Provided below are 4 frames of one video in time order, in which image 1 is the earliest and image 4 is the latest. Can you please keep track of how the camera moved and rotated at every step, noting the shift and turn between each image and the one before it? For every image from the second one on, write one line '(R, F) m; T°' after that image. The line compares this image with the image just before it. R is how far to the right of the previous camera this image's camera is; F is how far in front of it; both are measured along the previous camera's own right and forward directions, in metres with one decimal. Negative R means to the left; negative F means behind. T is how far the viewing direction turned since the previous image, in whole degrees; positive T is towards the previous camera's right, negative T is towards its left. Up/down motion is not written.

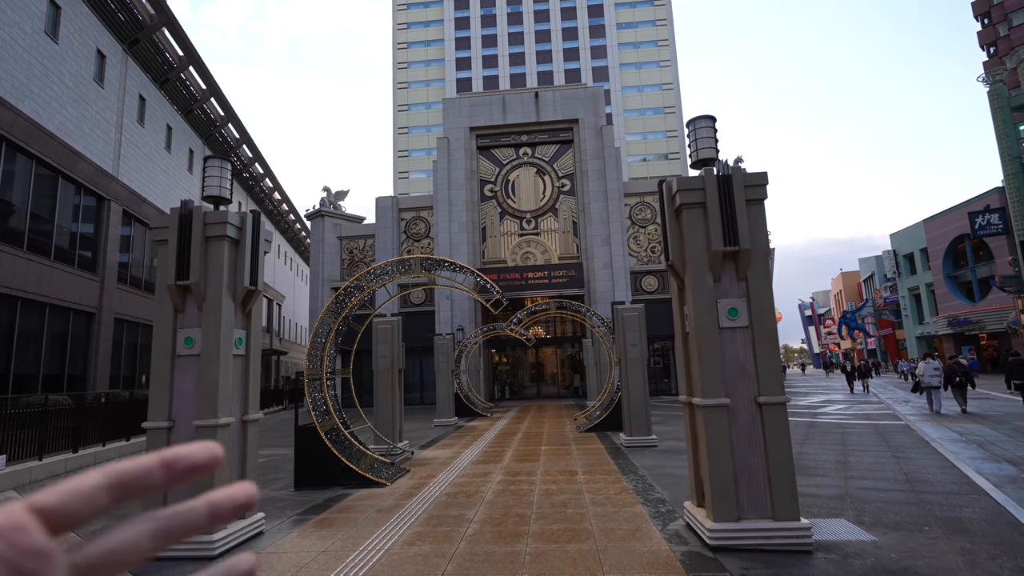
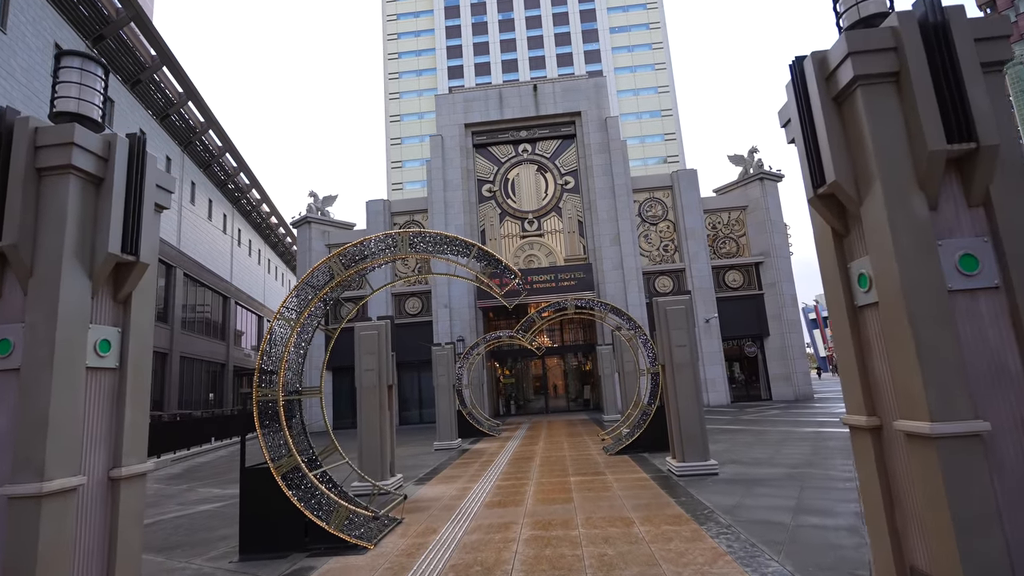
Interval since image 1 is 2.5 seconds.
(-0.3, +2.3) m; 0°
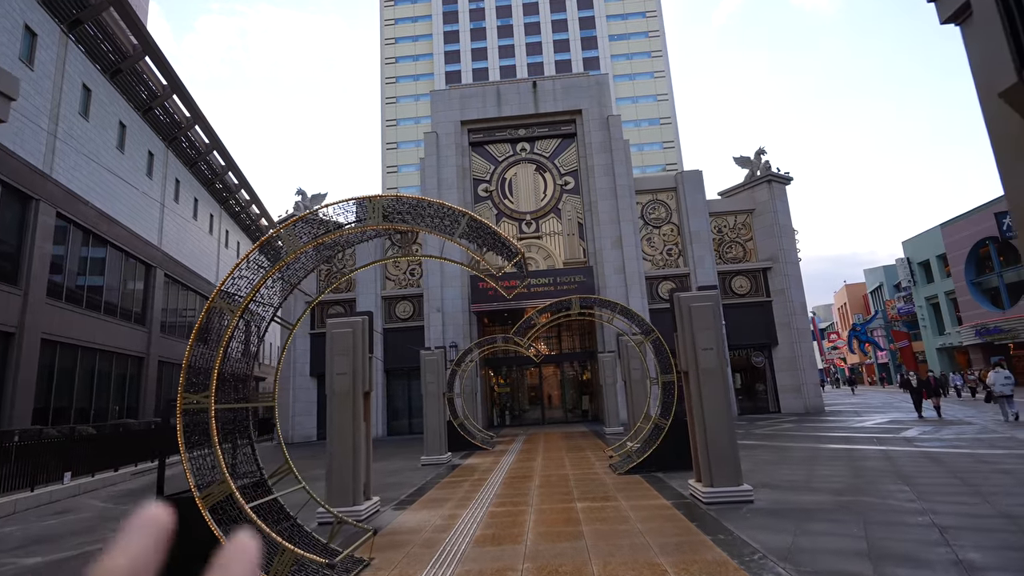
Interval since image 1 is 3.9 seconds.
(0.0, +1.4) m; 0°
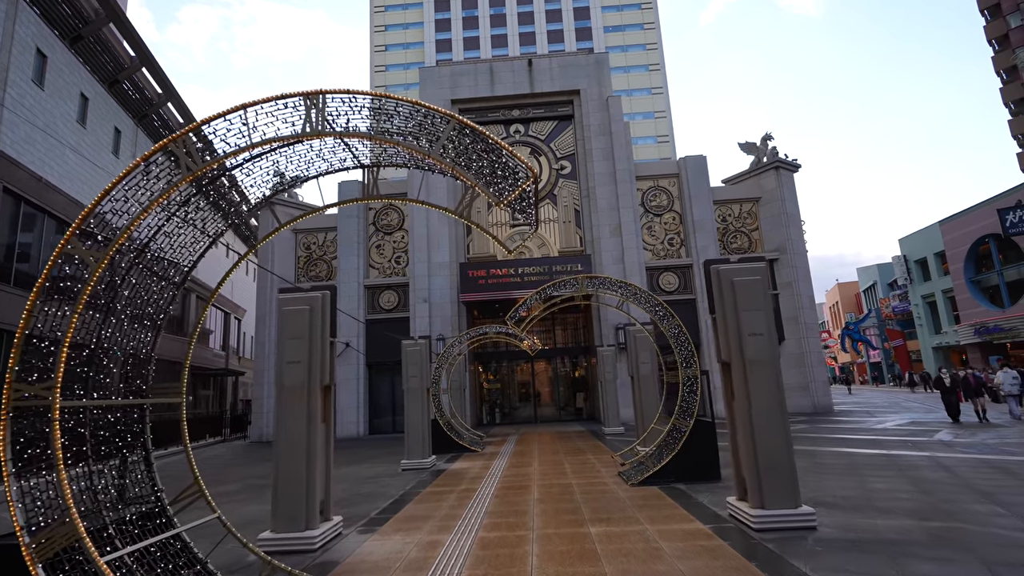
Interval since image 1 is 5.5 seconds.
(-0.1, +1.7) m; +1°
